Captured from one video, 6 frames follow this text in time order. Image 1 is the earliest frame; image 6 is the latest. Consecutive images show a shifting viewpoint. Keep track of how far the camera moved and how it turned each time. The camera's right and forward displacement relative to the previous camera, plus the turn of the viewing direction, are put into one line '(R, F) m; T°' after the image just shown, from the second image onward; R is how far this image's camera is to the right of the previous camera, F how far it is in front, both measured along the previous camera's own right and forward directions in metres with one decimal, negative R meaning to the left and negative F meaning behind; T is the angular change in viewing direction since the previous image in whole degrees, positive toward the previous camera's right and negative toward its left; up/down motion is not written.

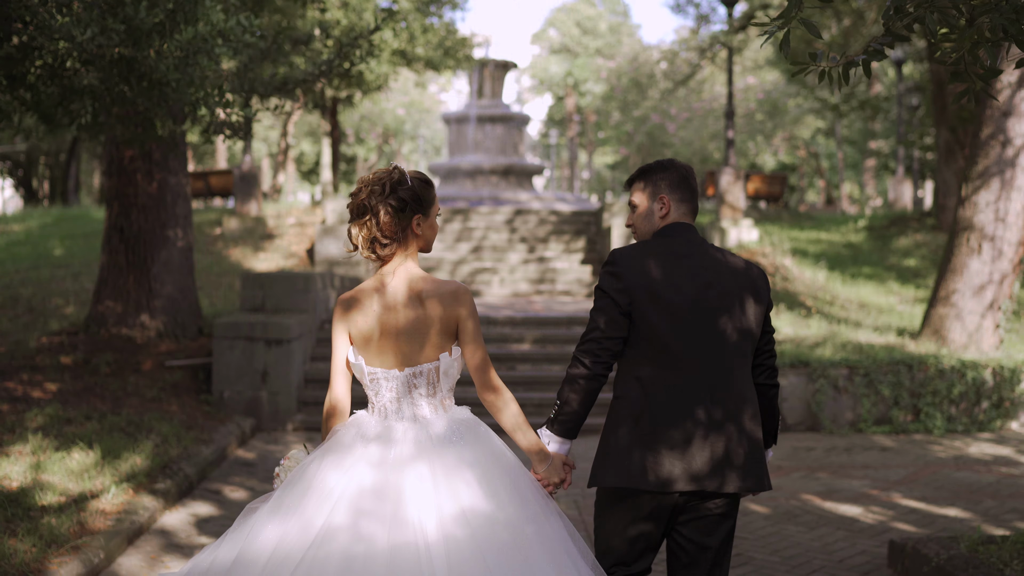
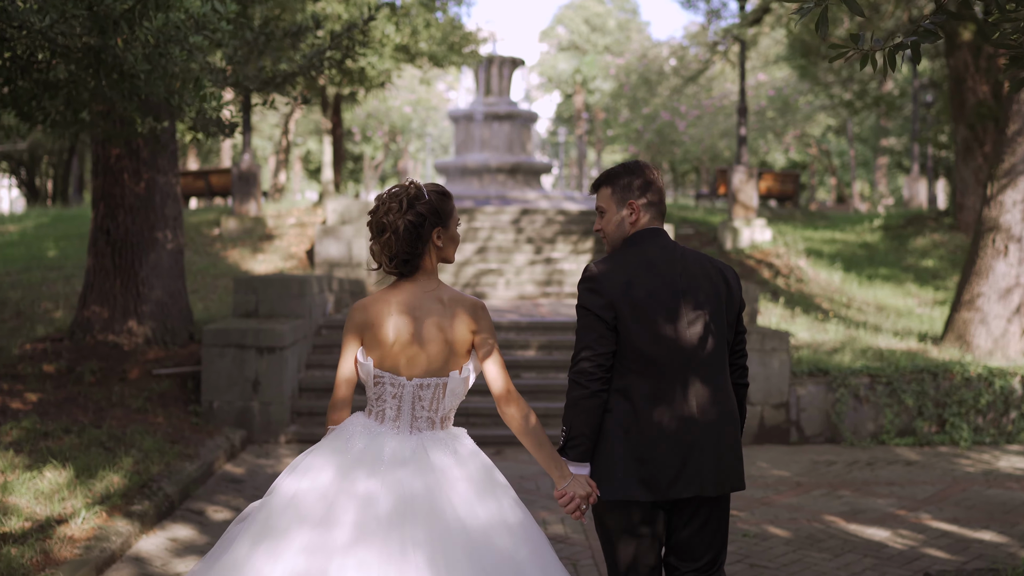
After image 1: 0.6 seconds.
(0.0, +0.5) m; 0°
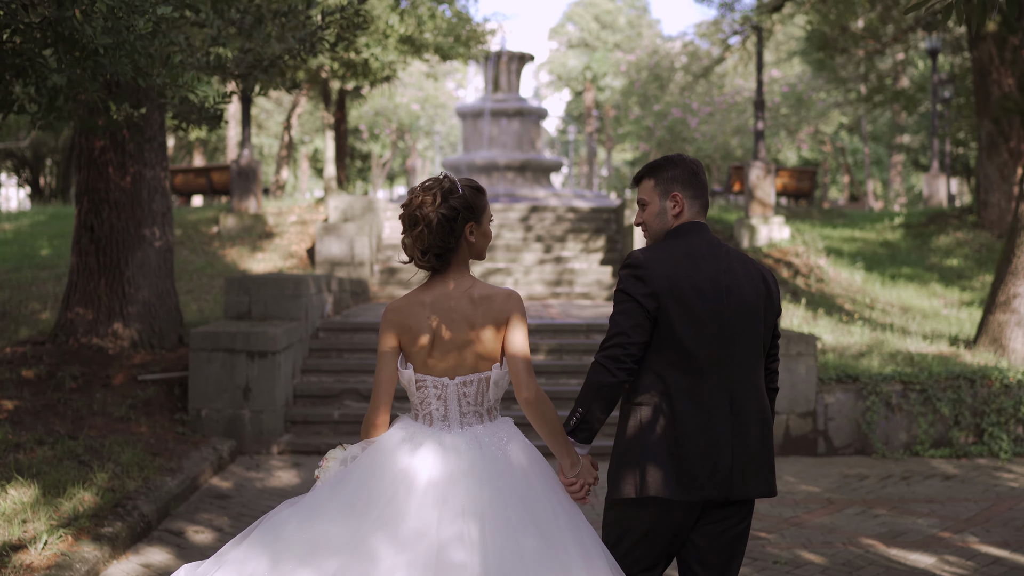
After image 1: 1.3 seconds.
(0.0, +0.6) m; 0°
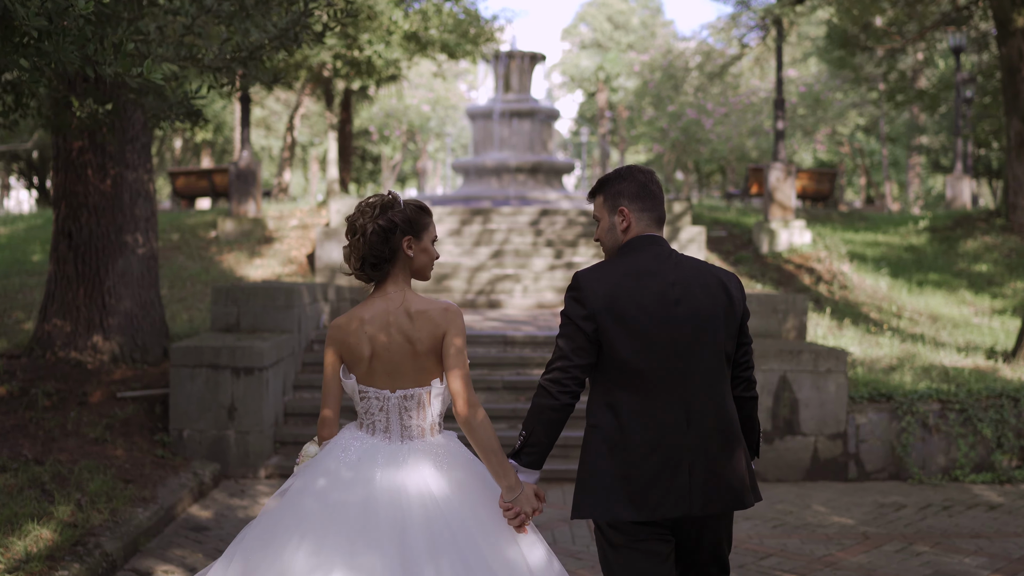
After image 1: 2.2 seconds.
(0.0, +0.6) m; -1°
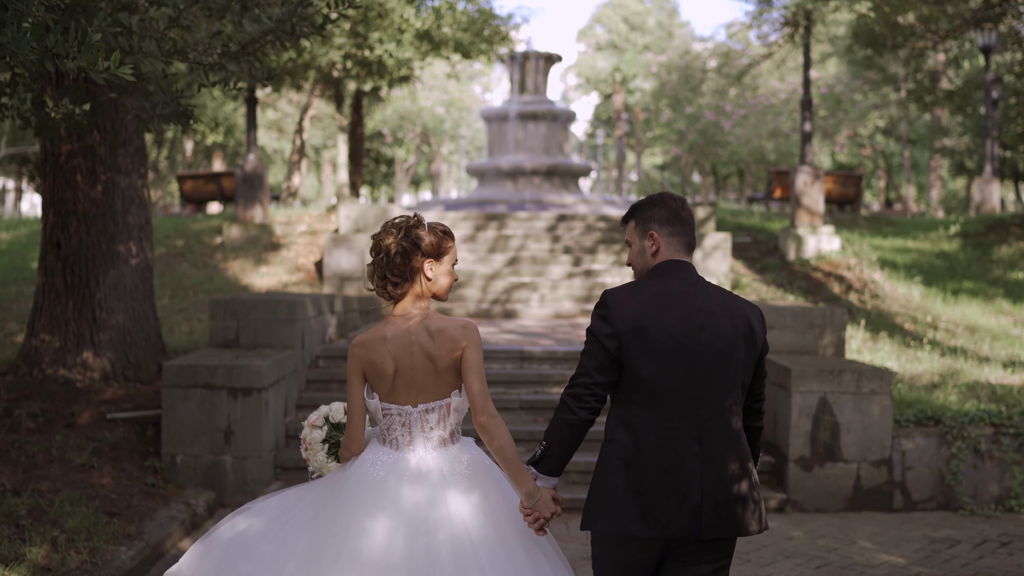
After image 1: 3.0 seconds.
(0.0, +0.6) m; -1°
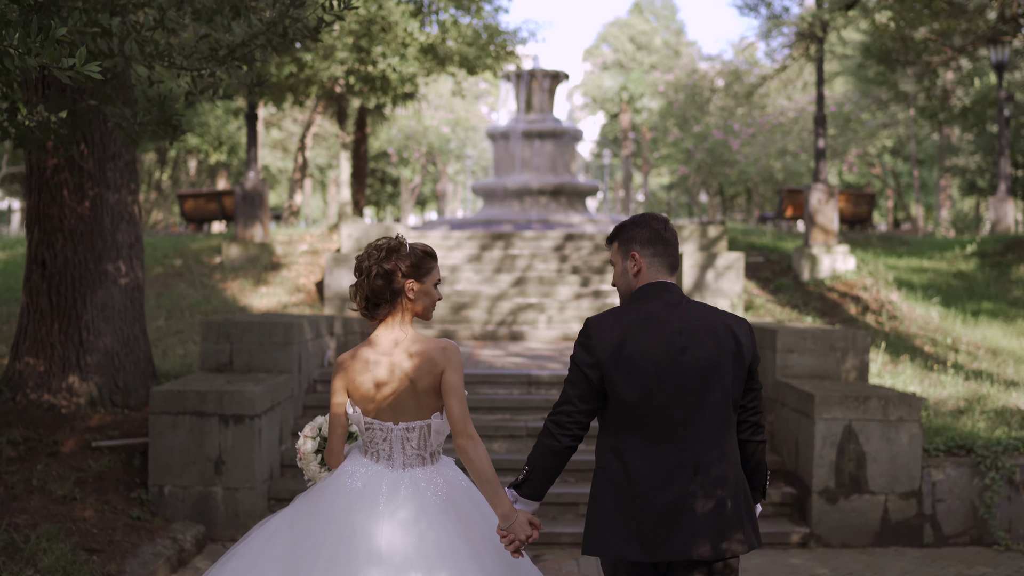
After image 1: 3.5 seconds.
(0.0, +0.4) m; 0°
